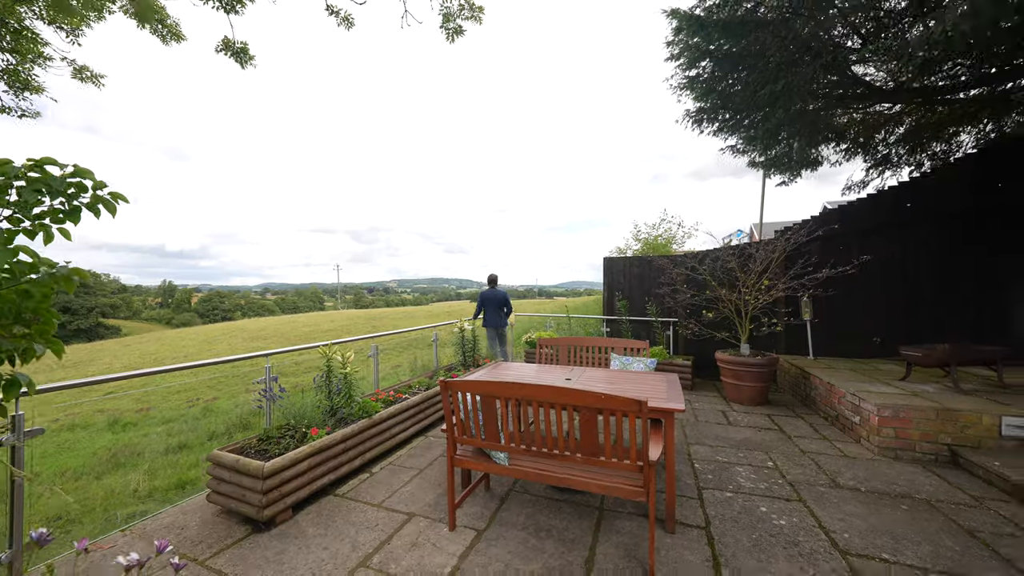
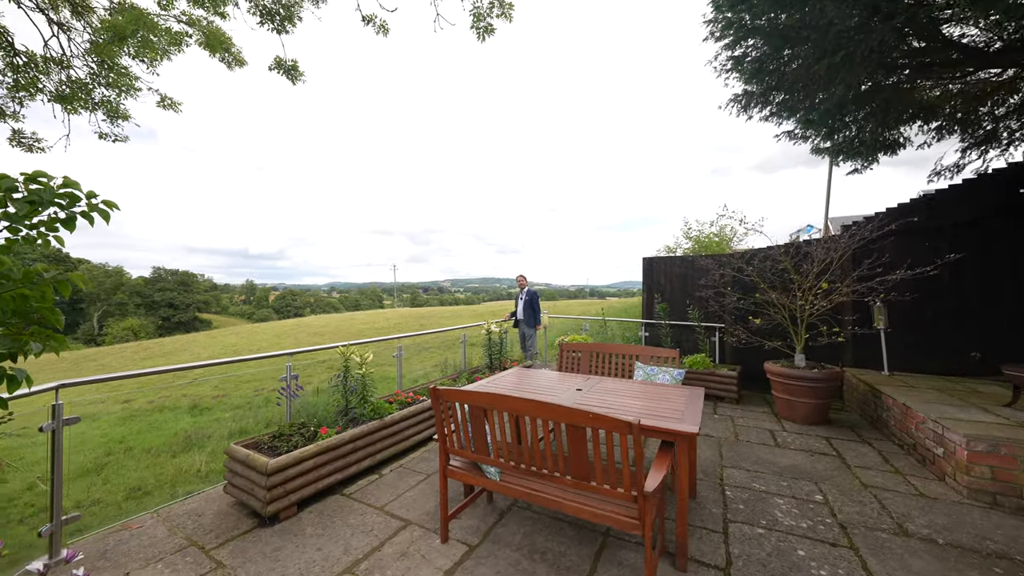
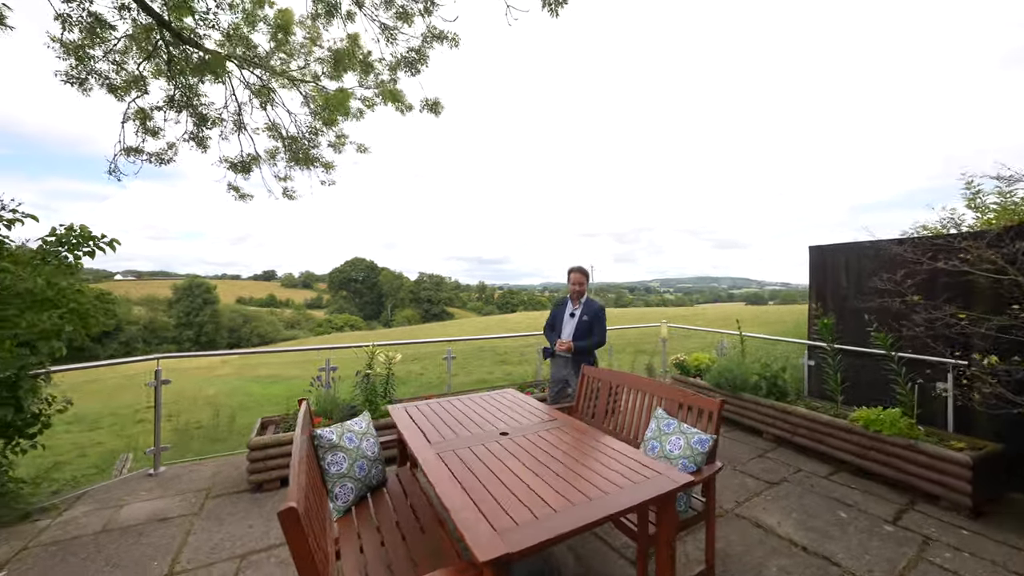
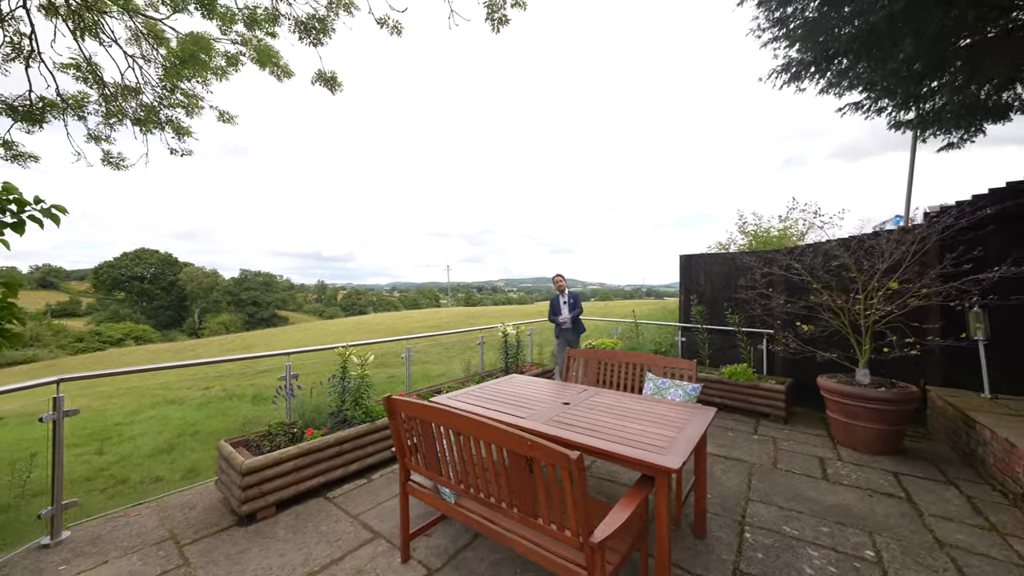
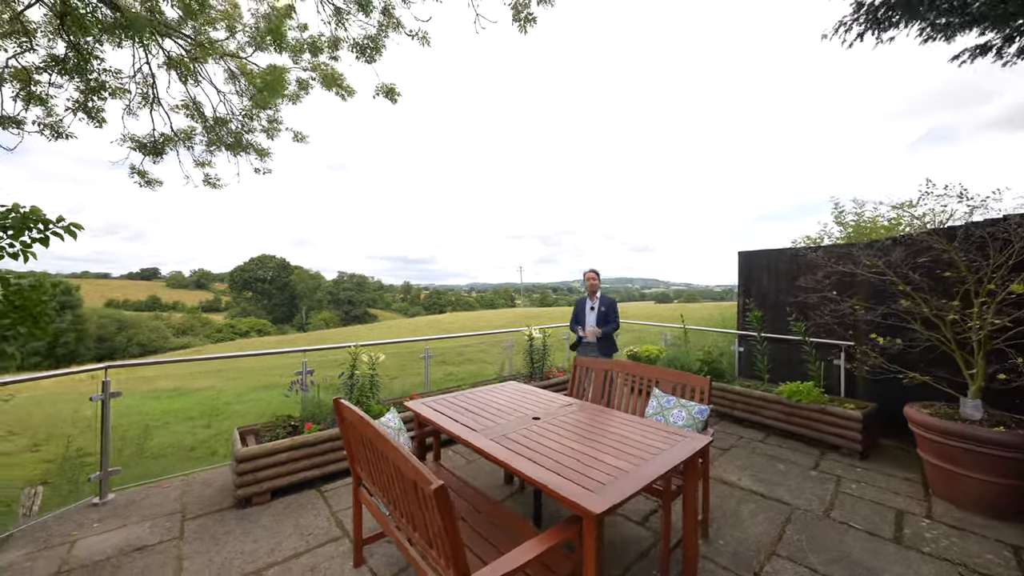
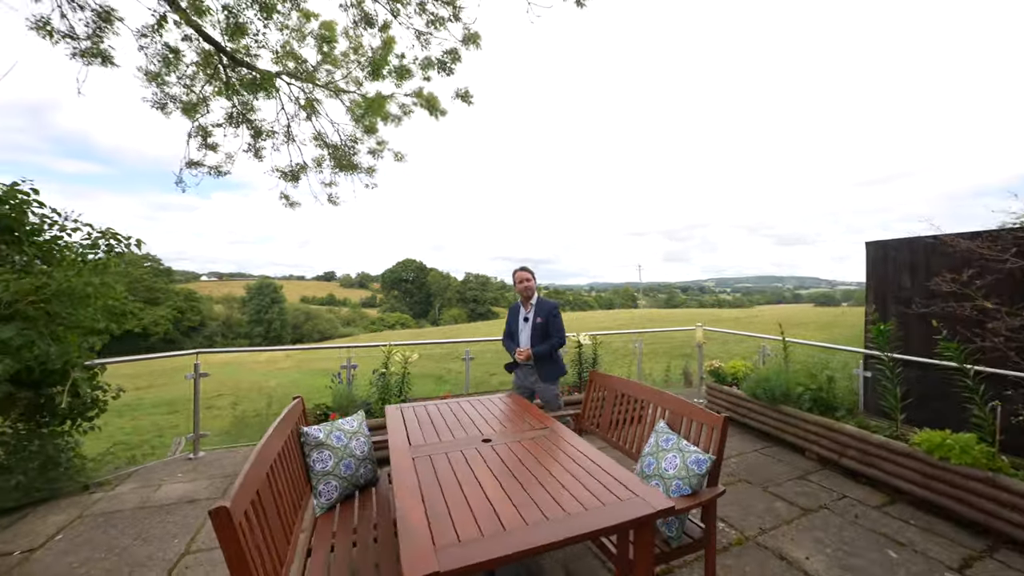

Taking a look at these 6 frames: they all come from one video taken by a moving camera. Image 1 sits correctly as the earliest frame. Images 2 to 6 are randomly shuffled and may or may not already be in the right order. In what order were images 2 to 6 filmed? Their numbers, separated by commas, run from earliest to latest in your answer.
2, 4, 5, 3, 6
